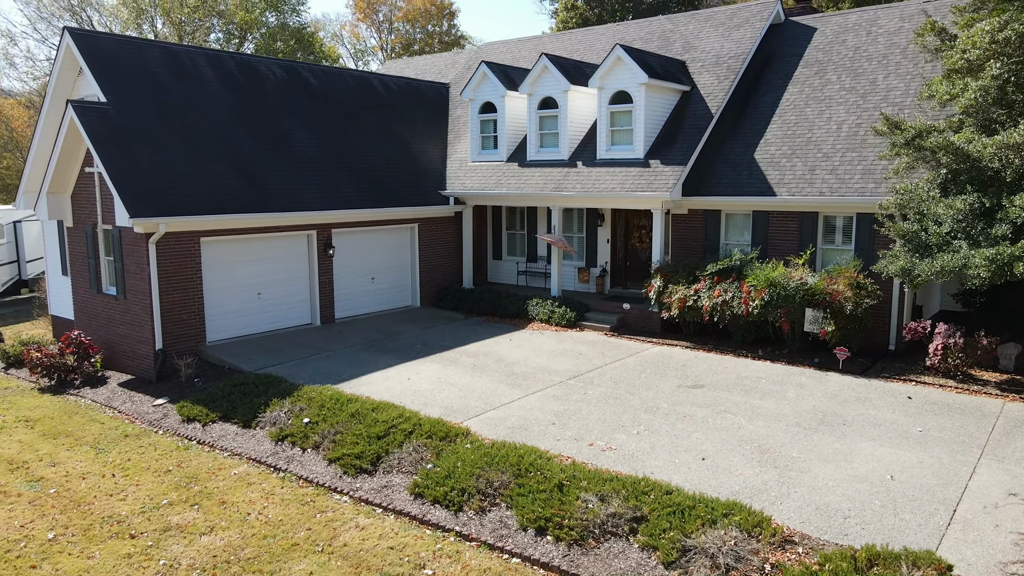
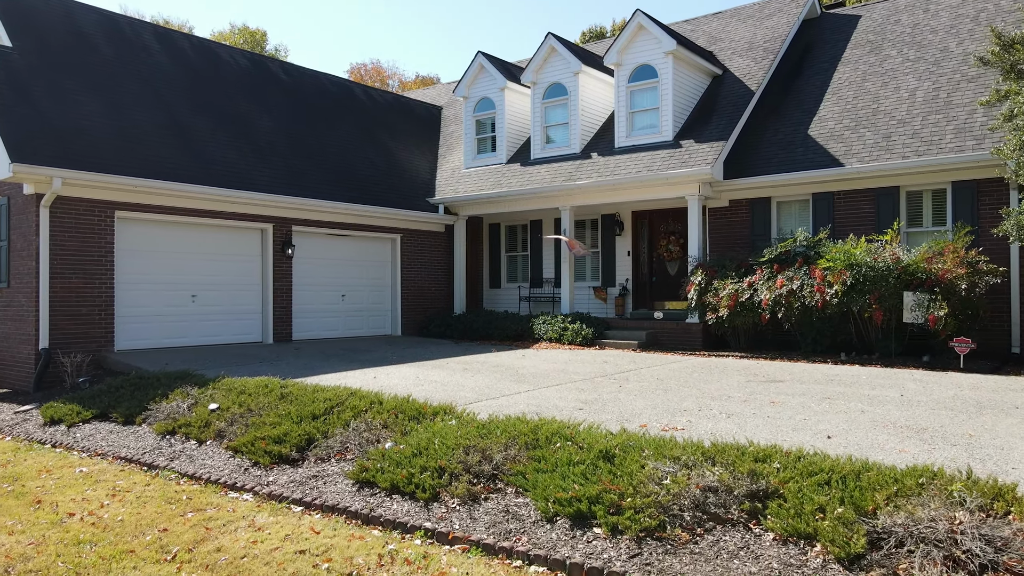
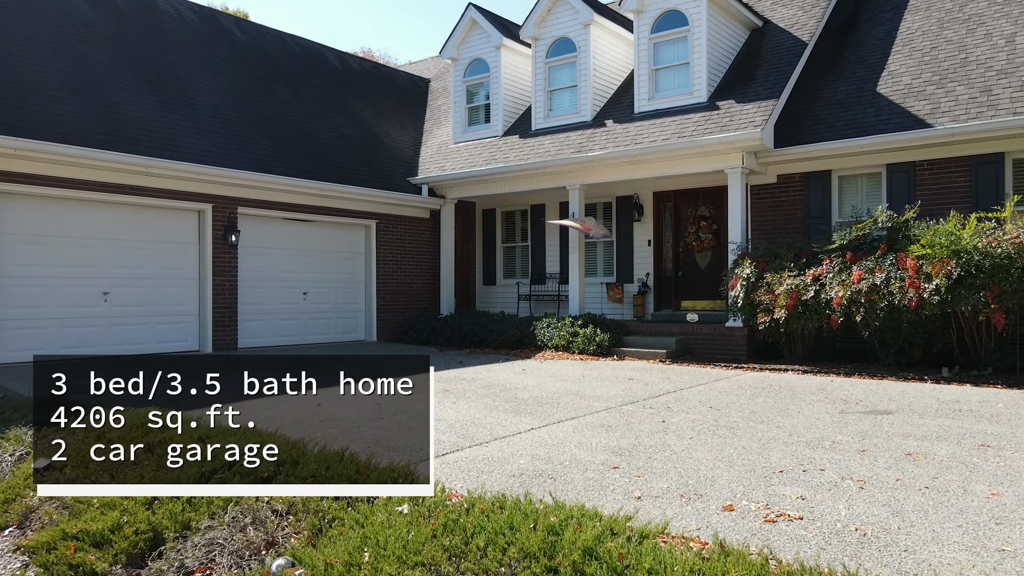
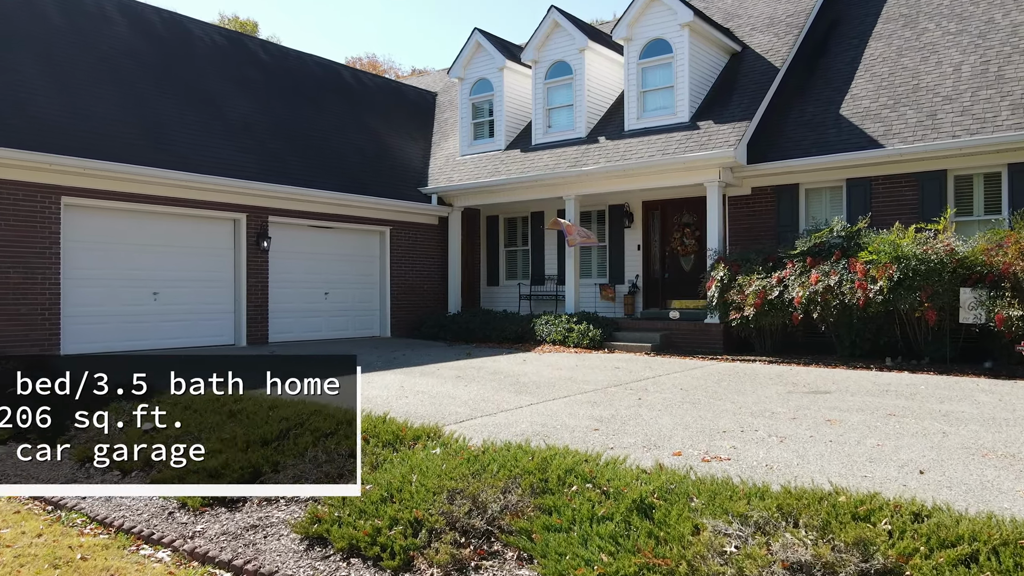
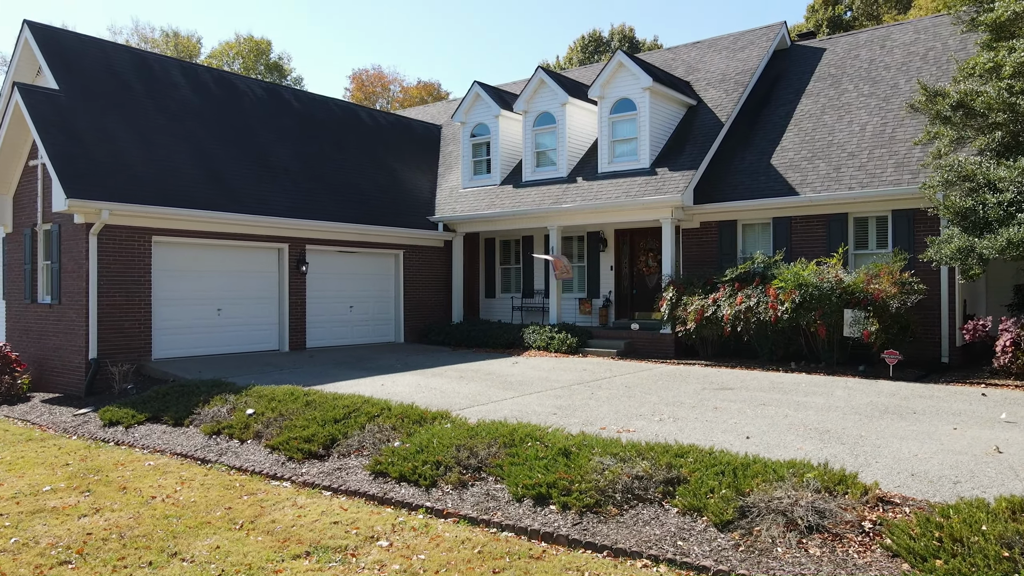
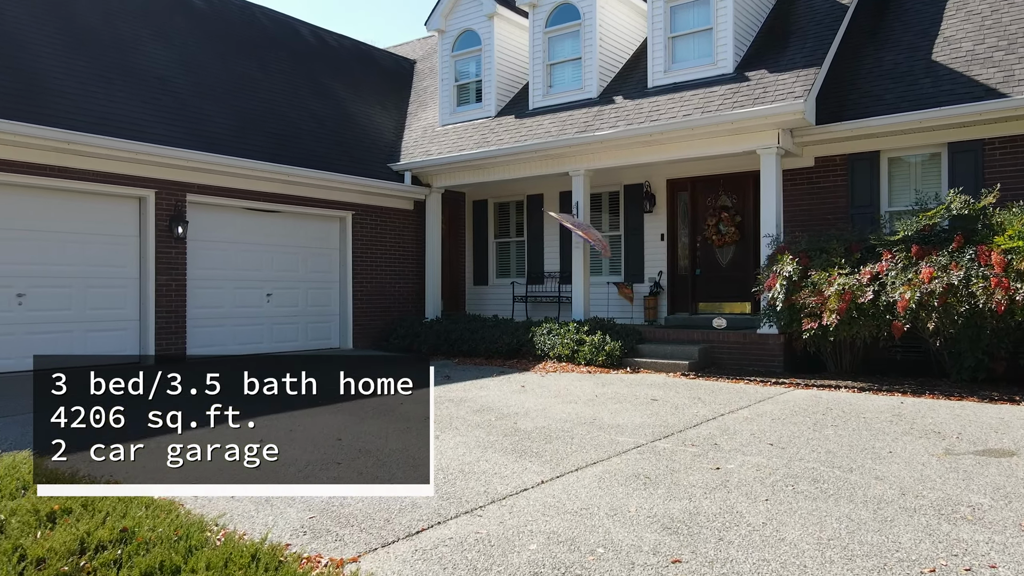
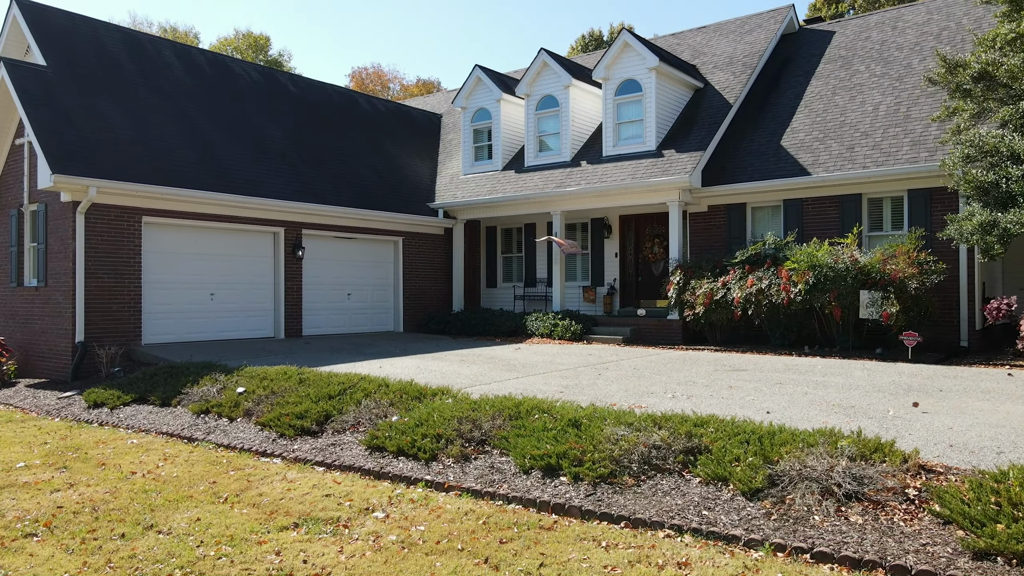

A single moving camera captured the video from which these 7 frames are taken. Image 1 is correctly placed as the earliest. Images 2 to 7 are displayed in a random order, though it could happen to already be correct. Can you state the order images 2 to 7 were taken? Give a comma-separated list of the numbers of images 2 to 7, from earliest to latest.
5, 7, 2, 4, 3, 6
